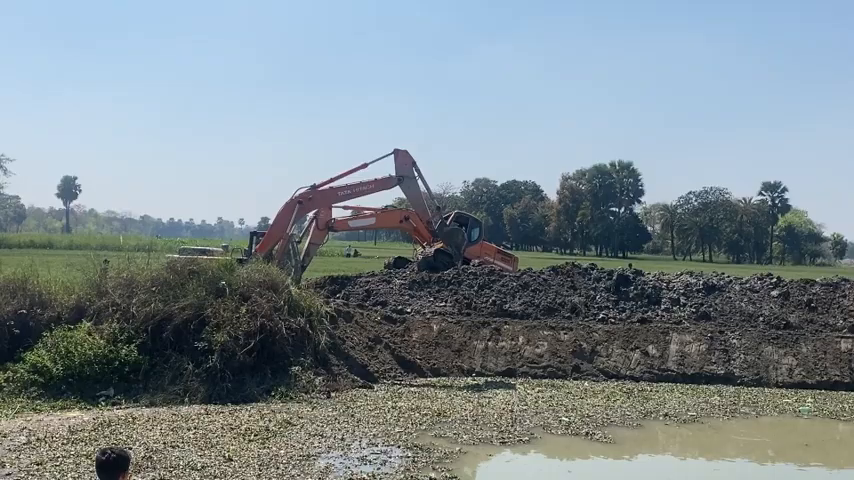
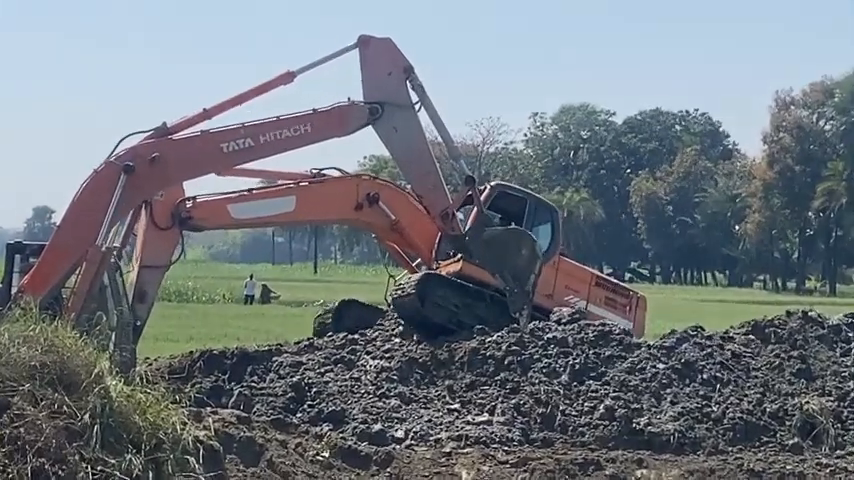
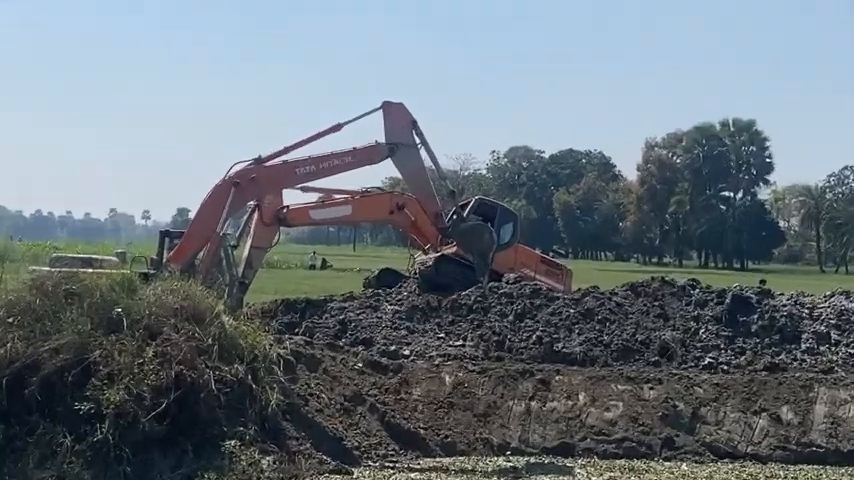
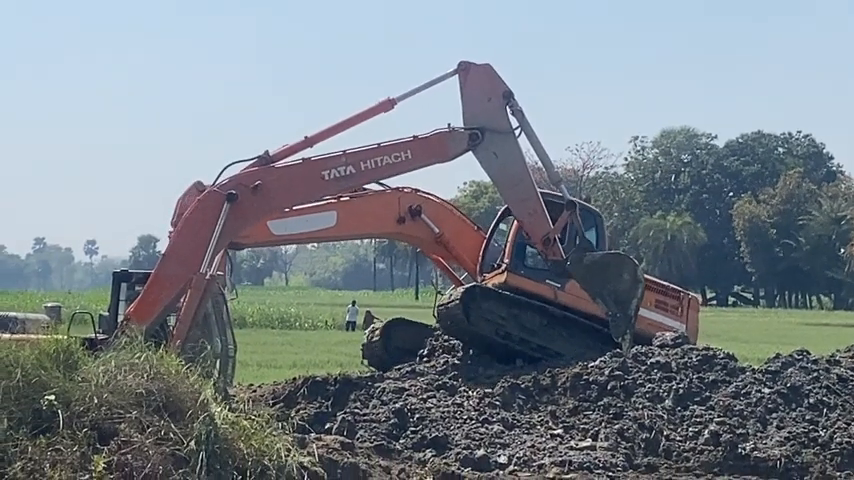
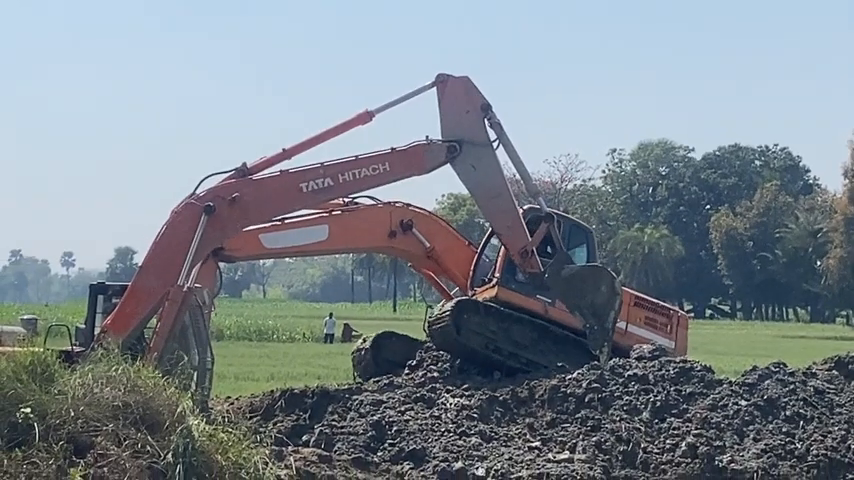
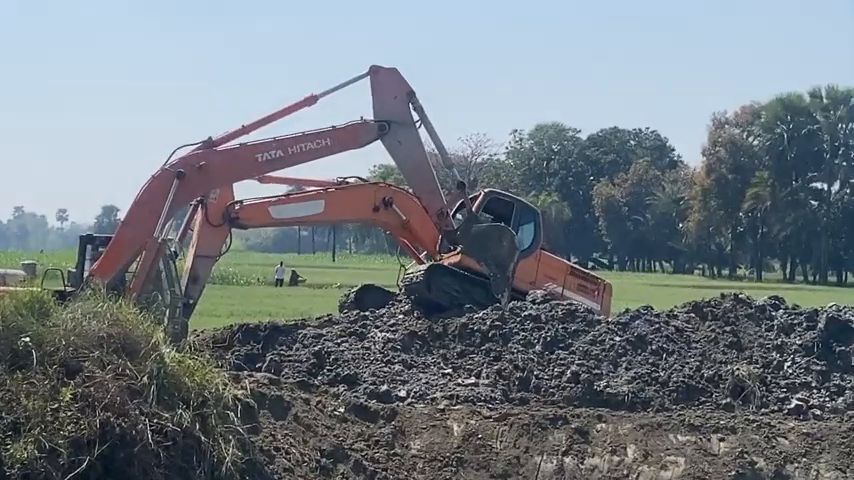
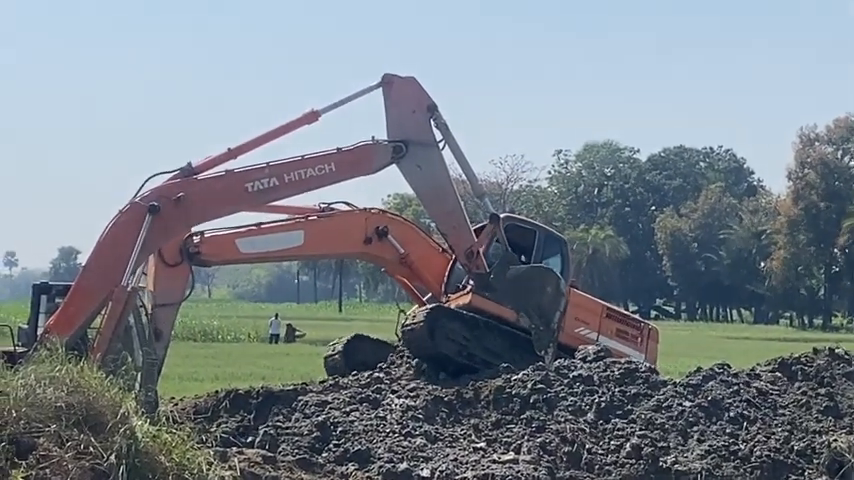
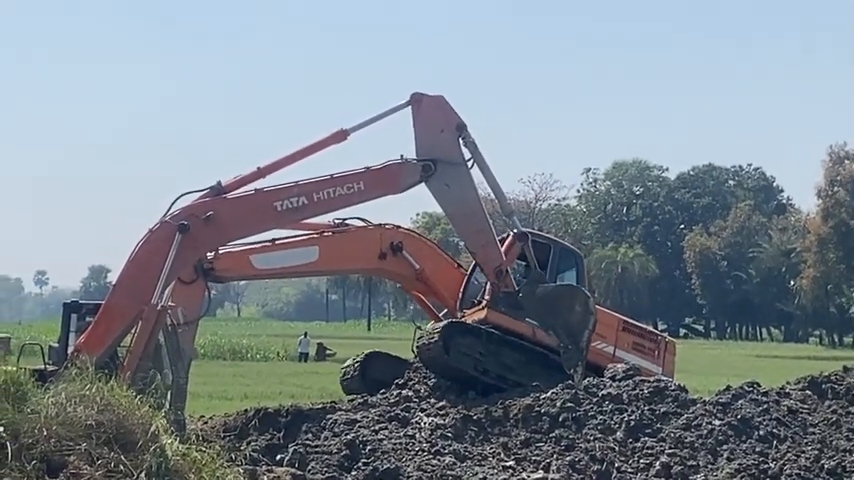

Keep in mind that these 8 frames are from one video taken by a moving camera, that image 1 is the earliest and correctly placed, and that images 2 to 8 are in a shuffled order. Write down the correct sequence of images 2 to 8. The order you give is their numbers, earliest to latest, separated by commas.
3, 6, 2, 7, 8, 5, 4
